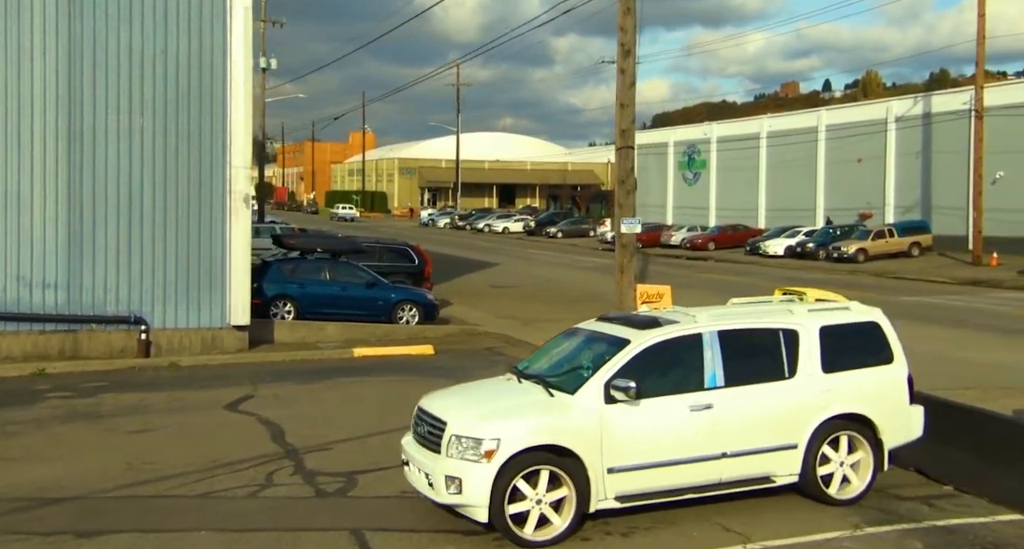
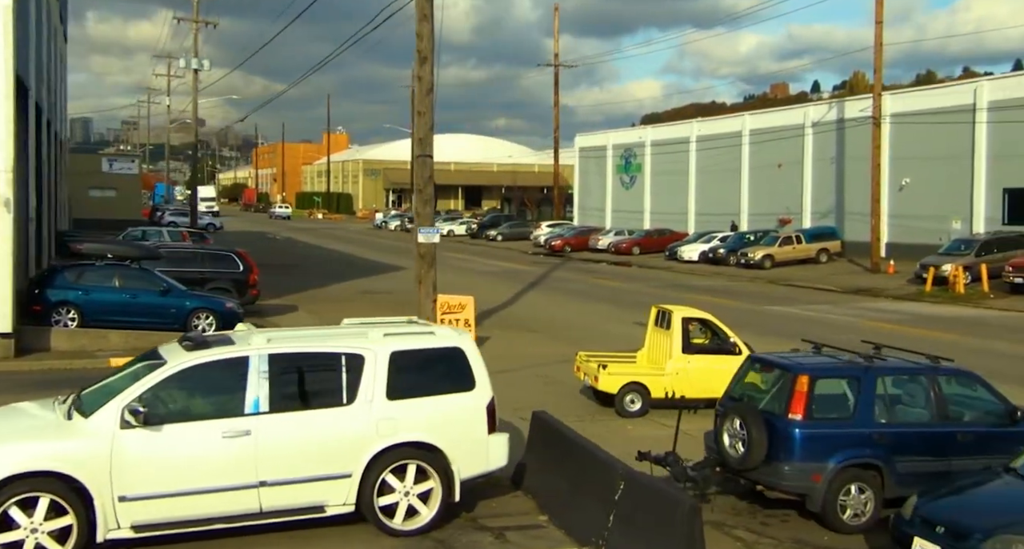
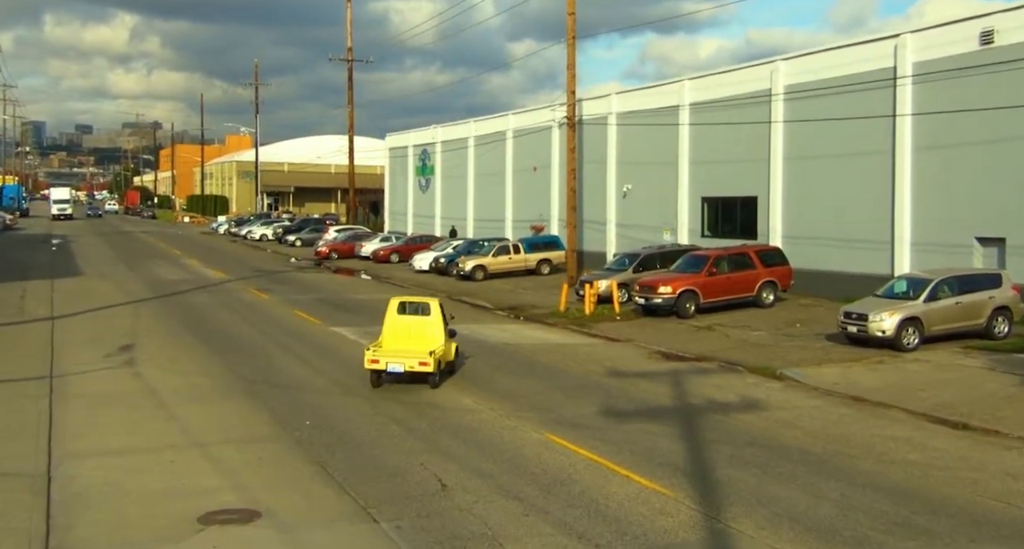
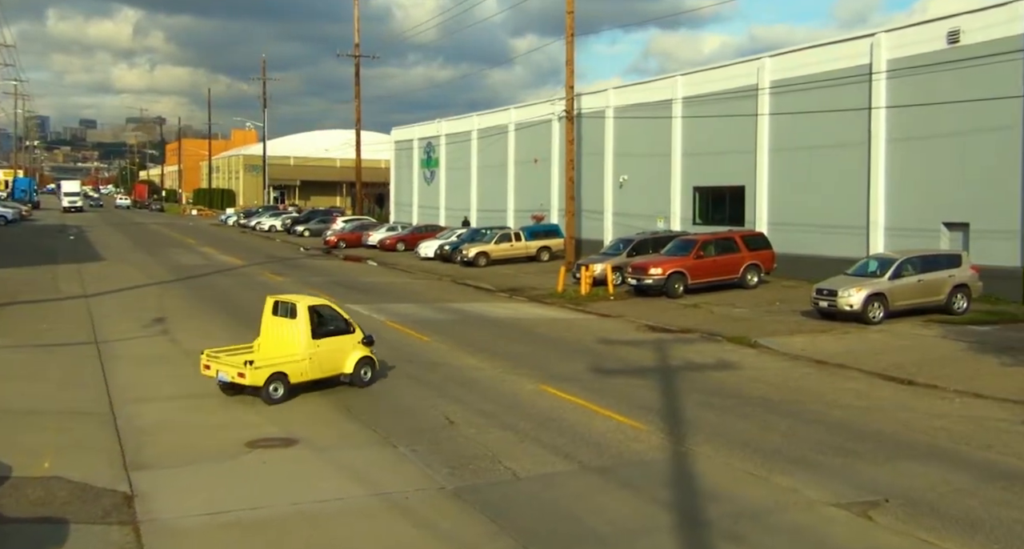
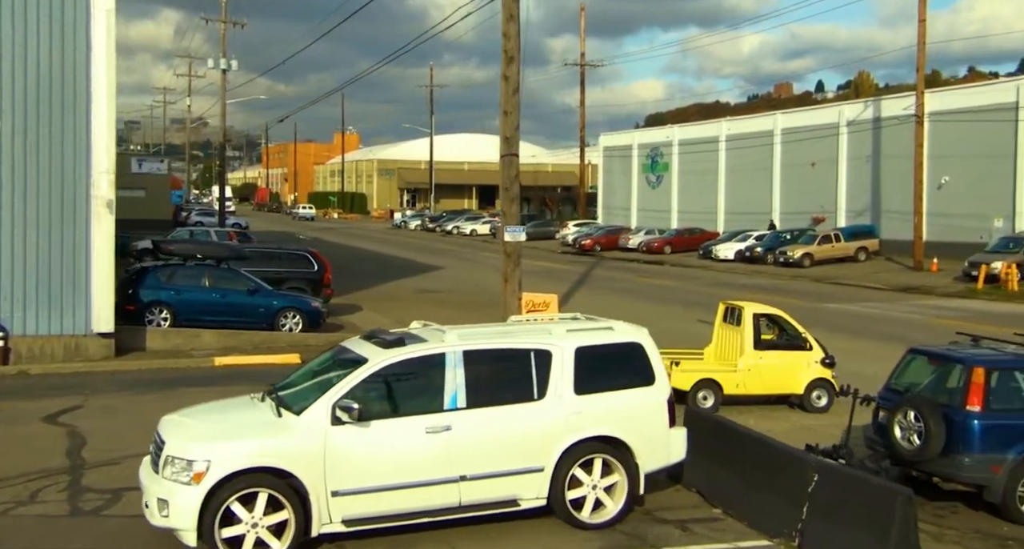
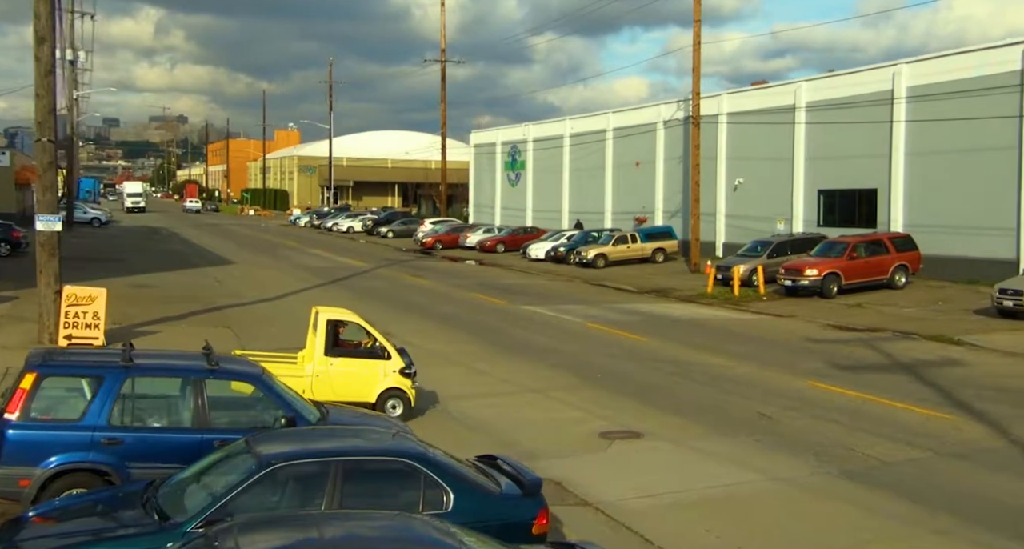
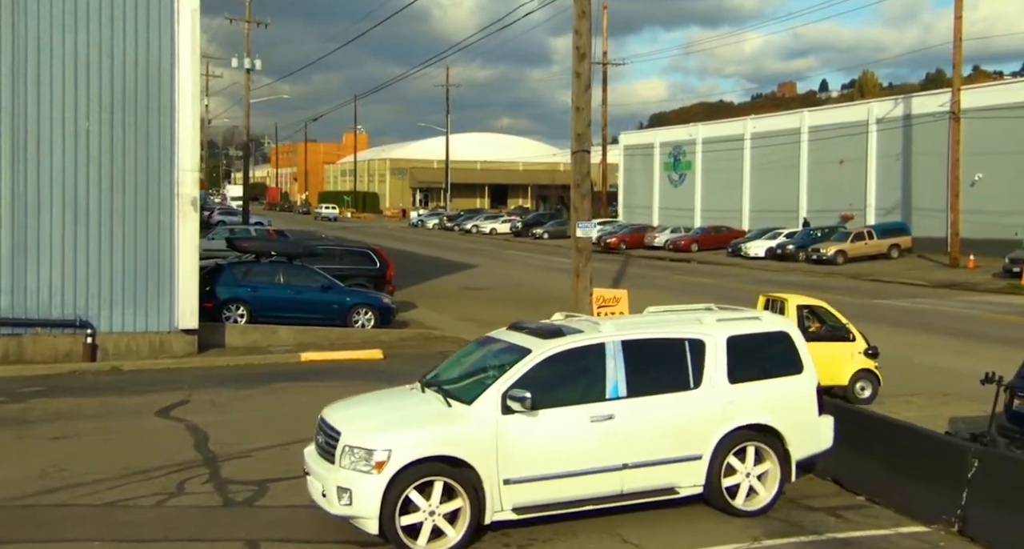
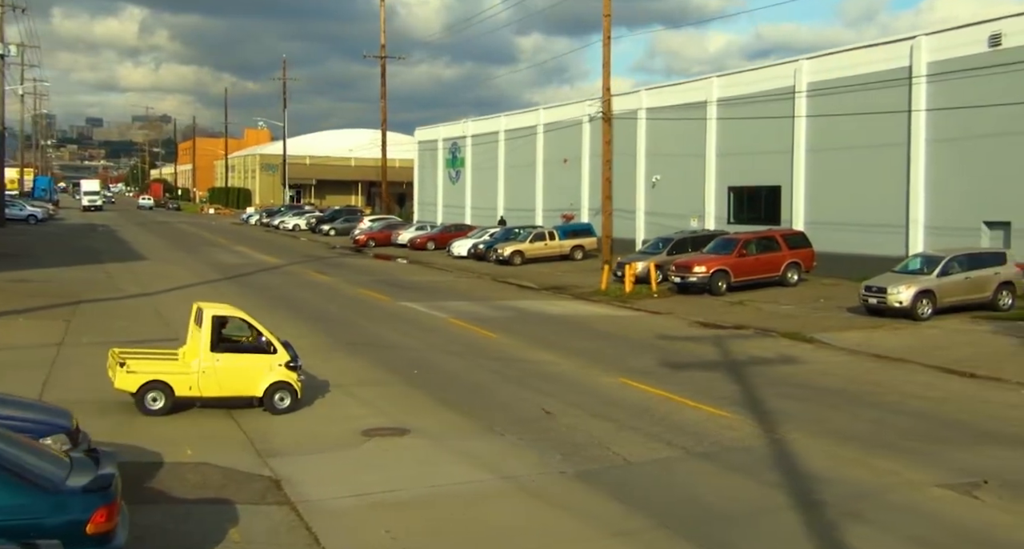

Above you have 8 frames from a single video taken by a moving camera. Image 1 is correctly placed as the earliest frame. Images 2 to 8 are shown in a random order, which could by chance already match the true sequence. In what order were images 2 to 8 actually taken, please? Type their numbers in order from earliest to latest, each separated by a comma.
7, 5, 2, 6, 8, 4, 3
